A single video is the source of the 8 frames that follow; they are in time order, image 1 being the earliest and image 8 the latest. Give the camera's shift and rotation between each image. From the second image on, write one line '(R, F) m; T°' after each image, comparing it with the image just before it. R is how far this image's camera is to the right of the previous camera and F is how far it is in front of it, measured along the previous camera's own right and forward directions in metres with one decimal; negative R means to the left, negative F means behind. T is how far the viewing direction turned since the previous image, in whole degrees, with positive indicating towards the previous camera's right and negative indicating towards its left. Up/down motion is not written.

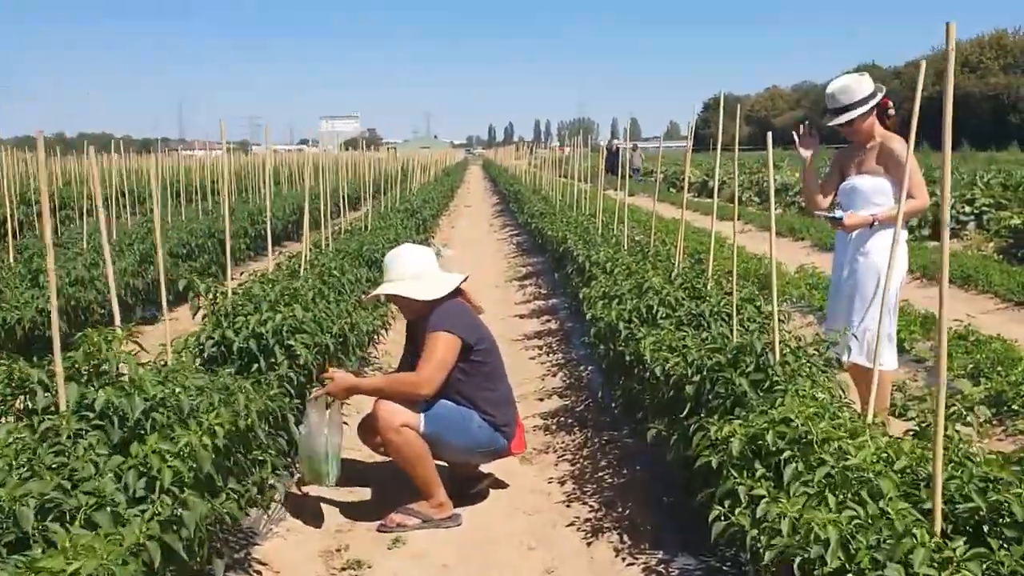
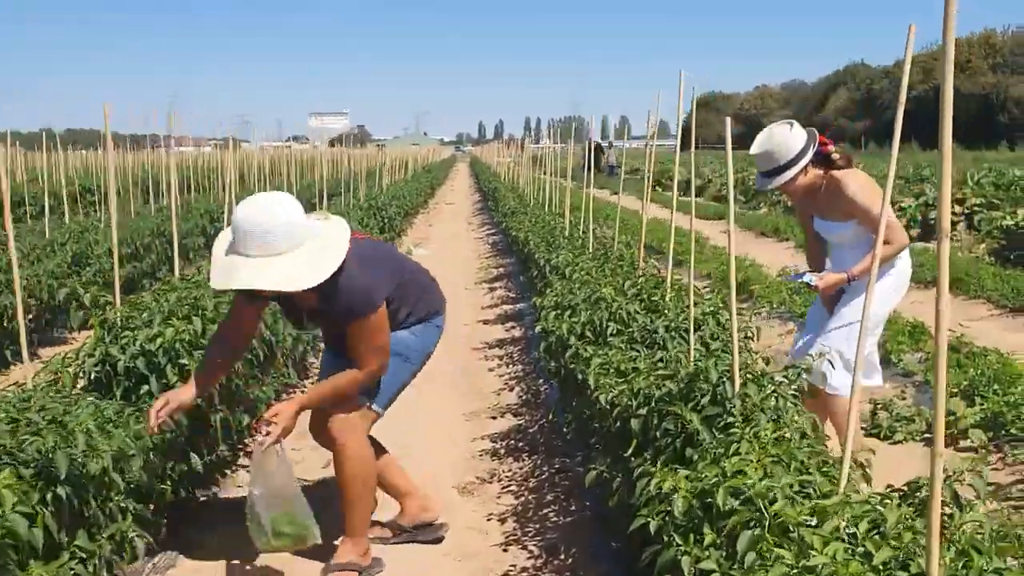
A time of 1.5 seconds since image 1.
(+0.3, +0.7) m; +1°
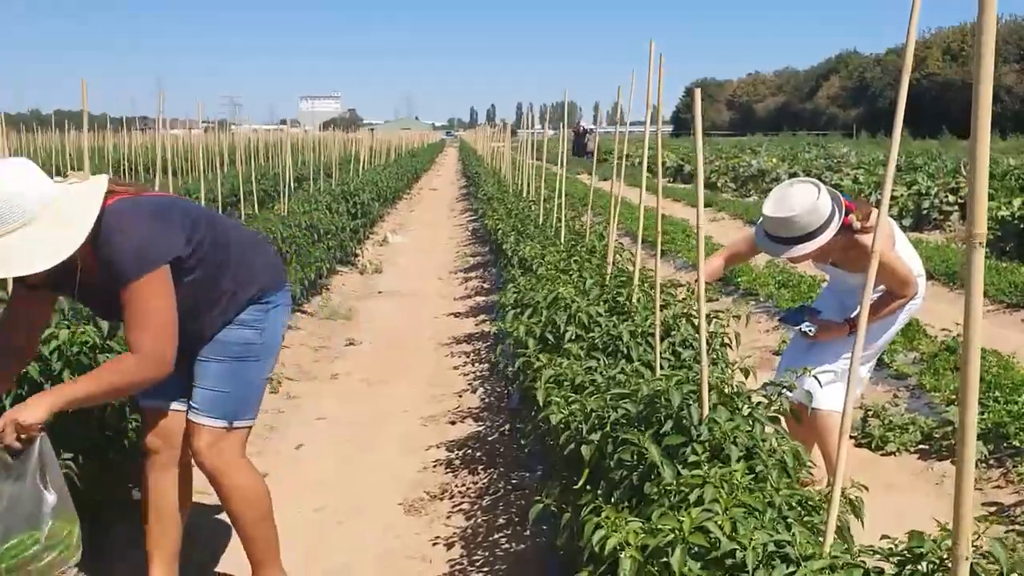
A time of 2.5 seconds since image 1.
(+0.2, +0.6) m; +1°
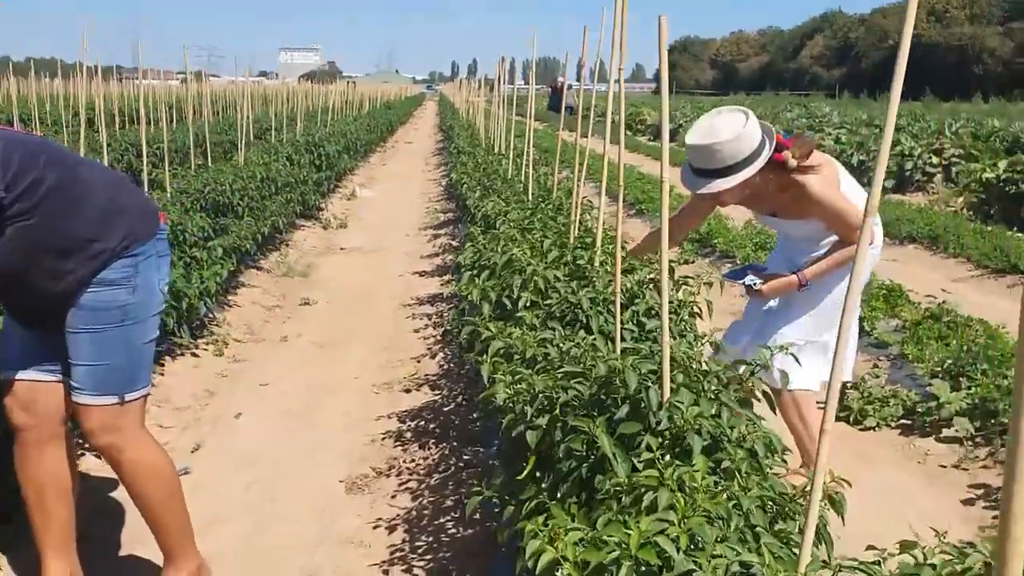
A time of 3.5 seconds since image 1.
(+0.1, +0.4) m; +1°
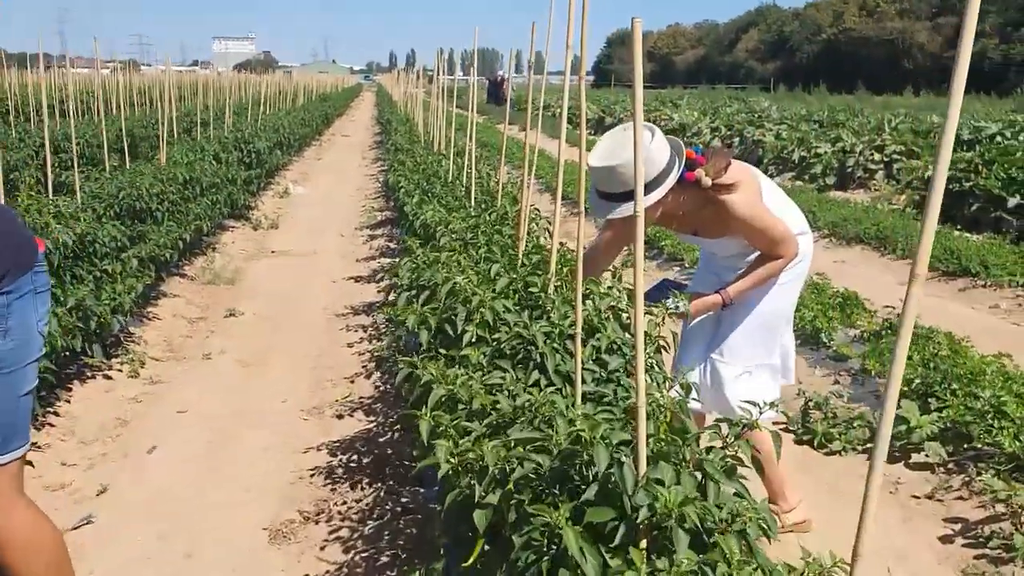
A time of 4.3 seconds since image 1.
(0.0, +0.5) m; +3°
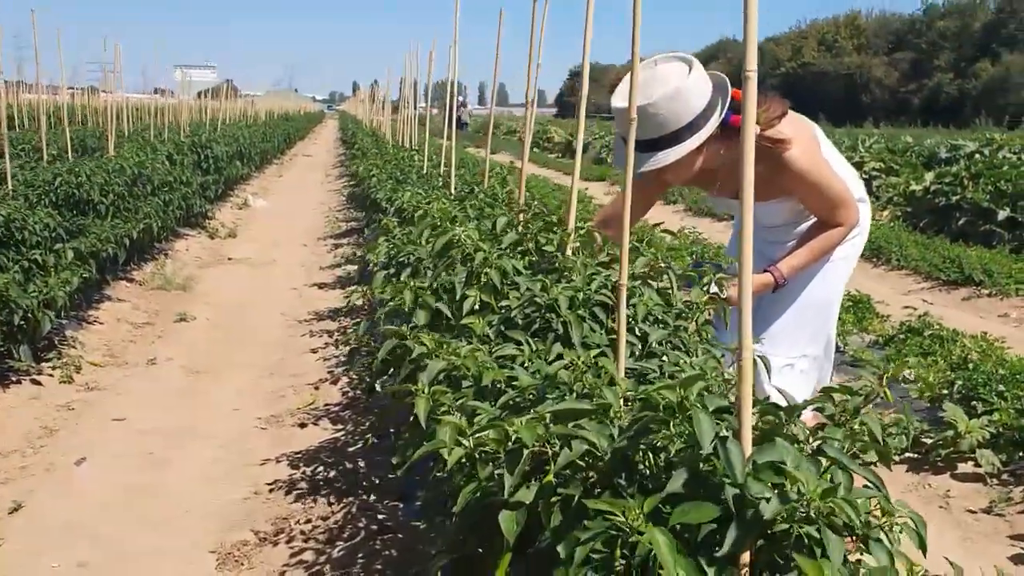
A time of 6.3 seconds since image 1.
(-0.1, +0.7) m; +2°
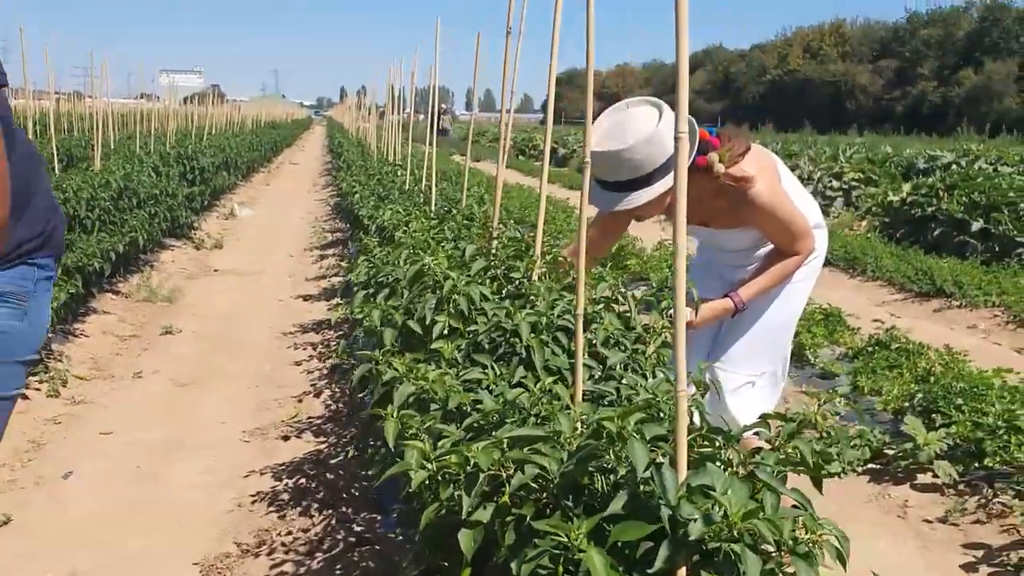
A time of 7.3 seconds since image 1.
(+0.1, -0.2) m; +1°
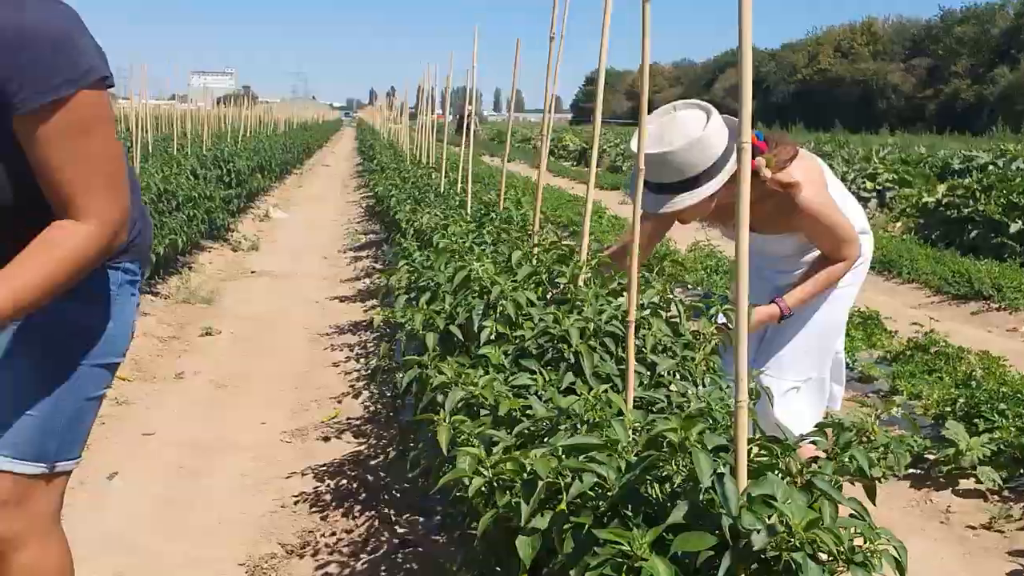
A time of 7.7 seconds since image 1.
(-0.1, 0.0) m; -2°
